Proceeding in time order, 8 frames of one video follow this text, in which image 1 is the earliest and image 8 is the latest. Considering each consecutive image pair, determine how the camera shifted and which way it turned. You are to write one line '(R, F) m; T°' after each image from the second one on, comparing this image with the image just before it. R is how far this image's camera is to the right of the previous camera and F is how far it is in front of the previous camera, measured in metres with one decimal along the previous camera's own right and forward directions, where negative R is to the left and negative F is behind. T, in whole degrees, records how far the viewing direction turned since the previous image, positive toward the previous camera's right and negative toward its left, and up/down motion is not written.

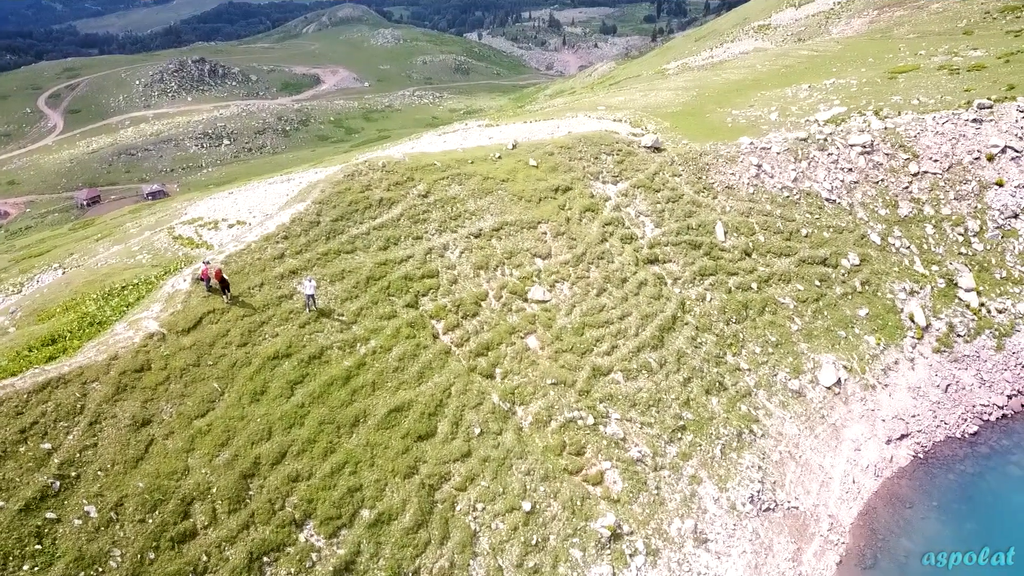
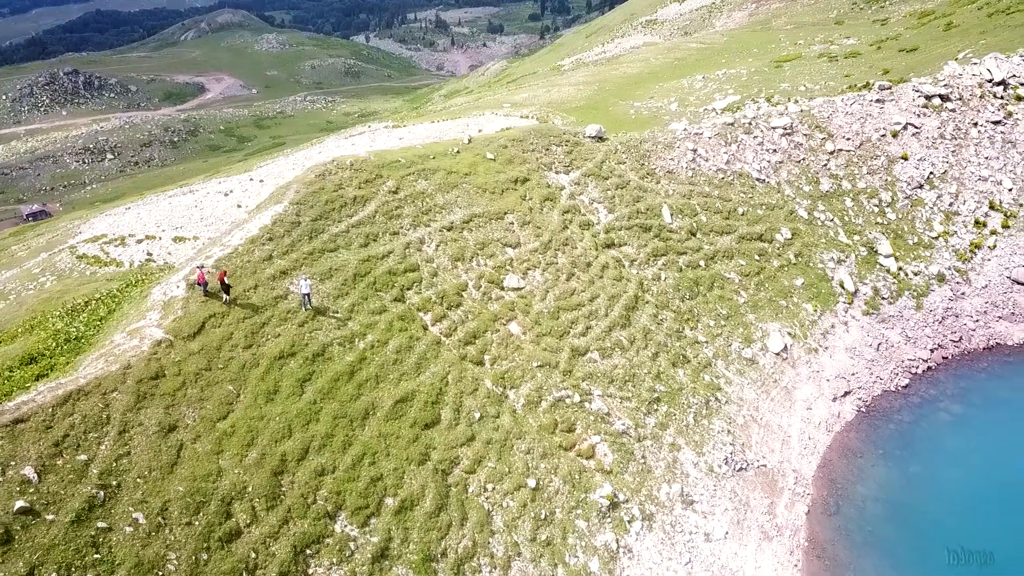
(-3.1, -0.8) m; +7°
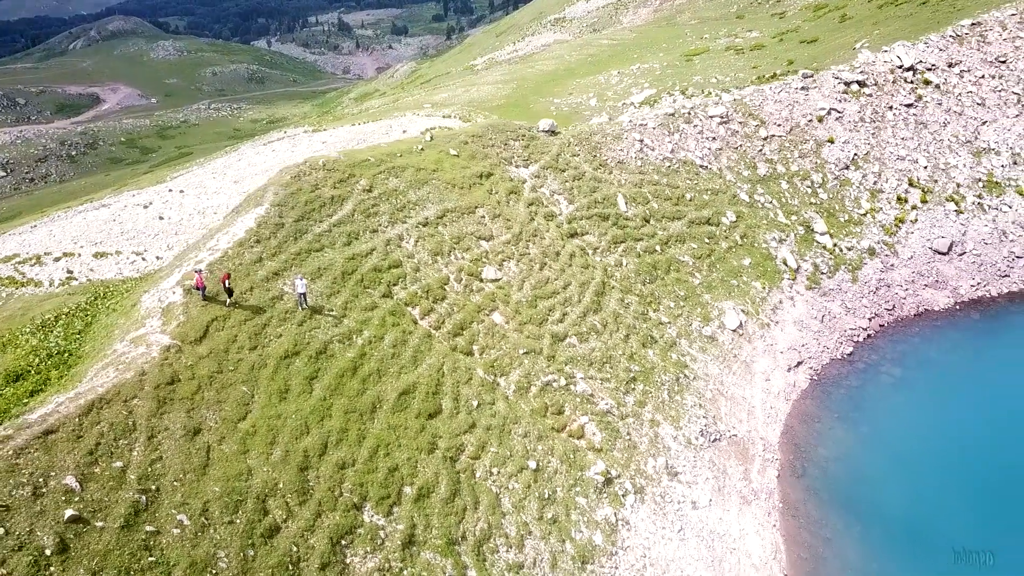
(-2.6, -0.7) m; +6°
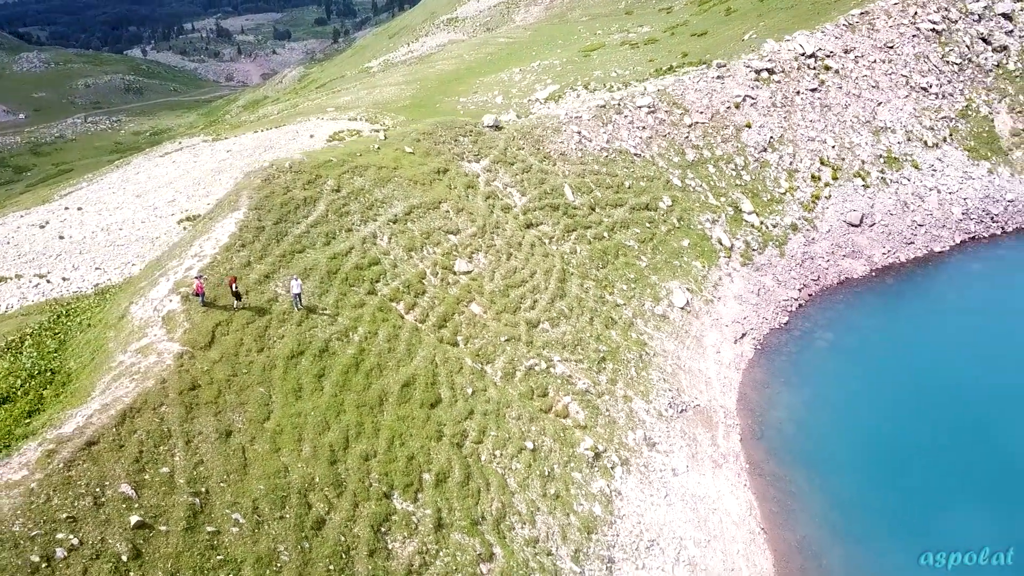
(-3.2, -0.7) m; +7°
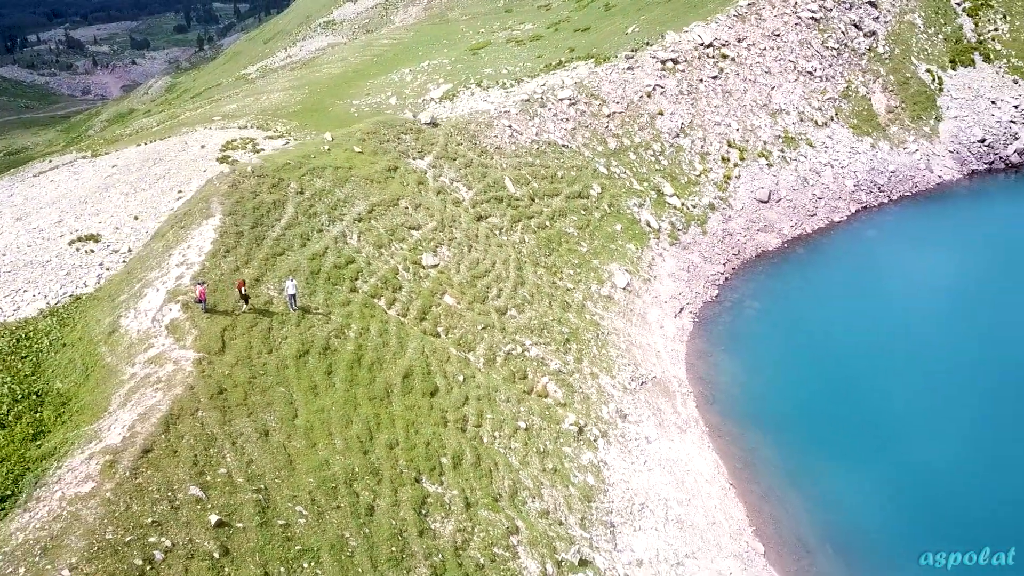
(-3.6, -0.8) m; +8°
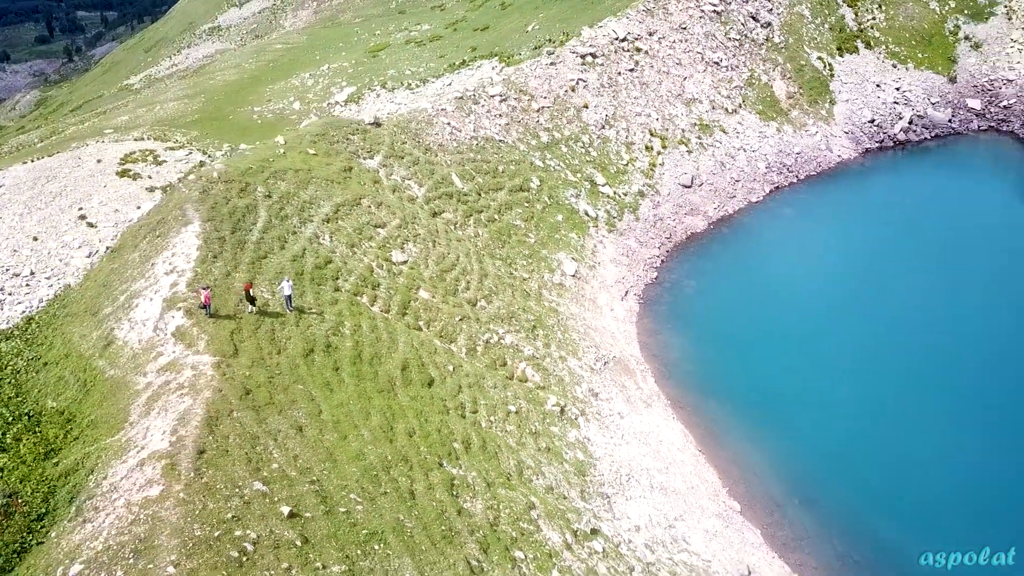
(-3.2, -0.8) m; +7°
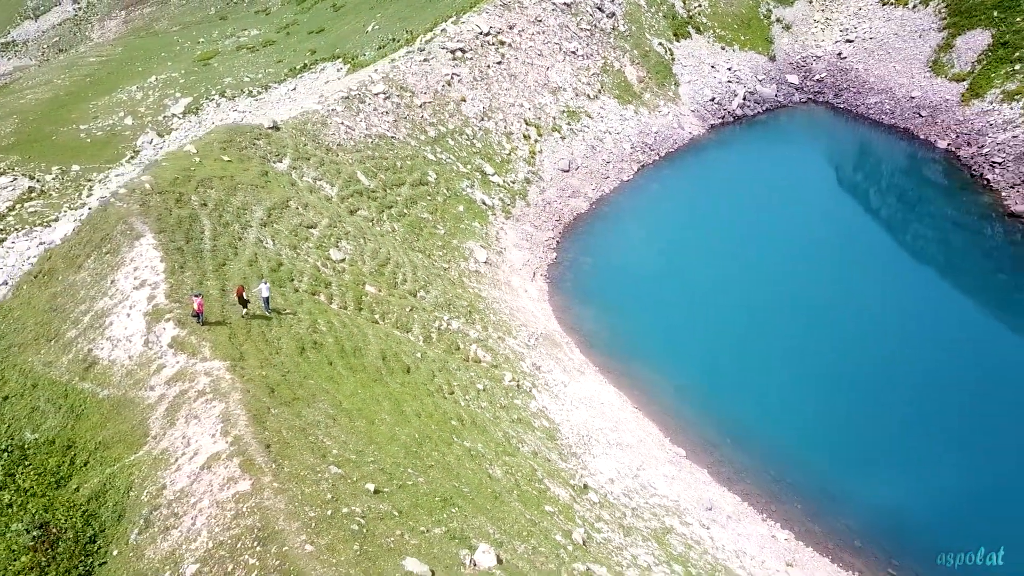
(-4.7, -0.9) m; +11°
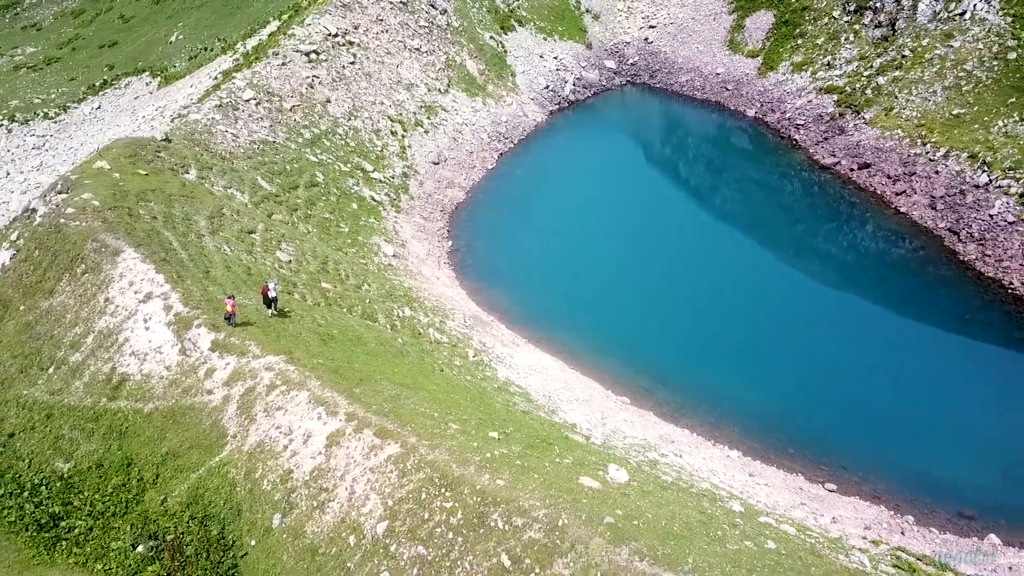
(-6.6, -1.2) m; +13°
